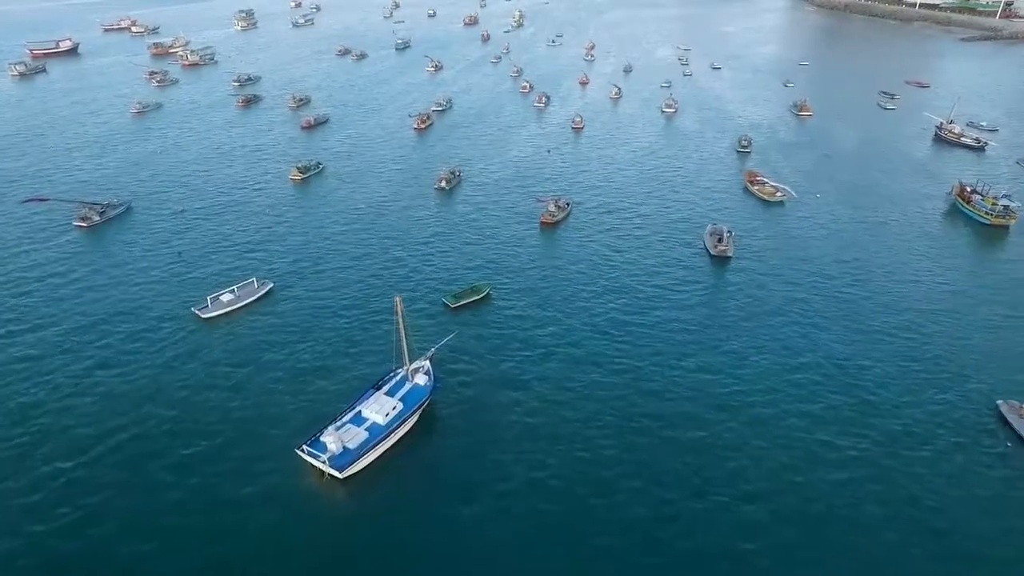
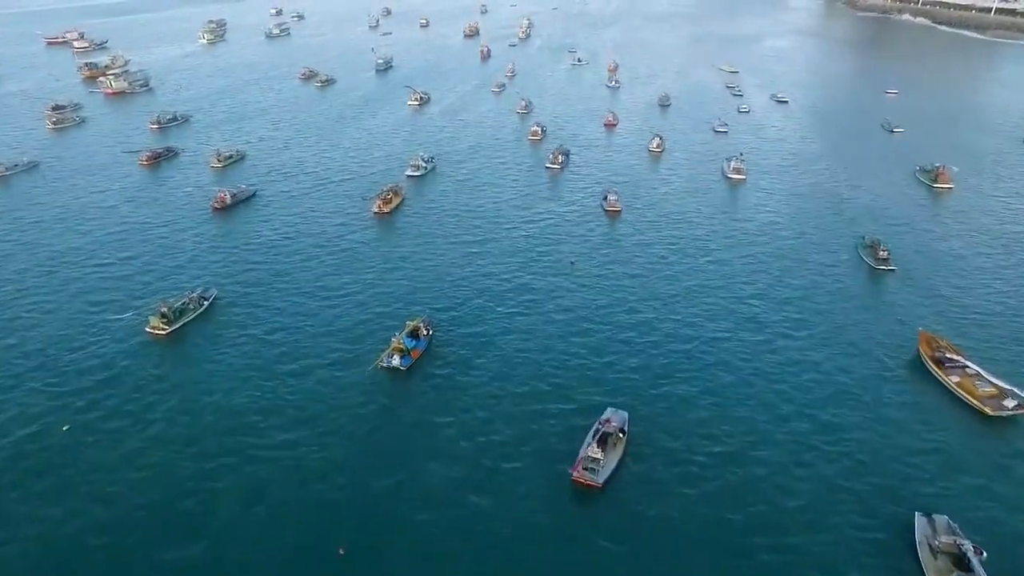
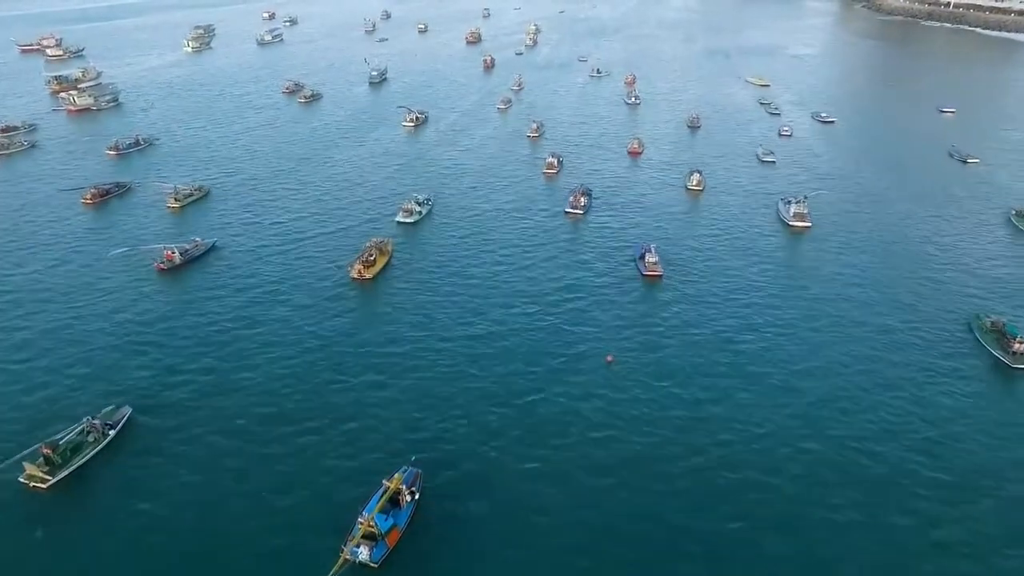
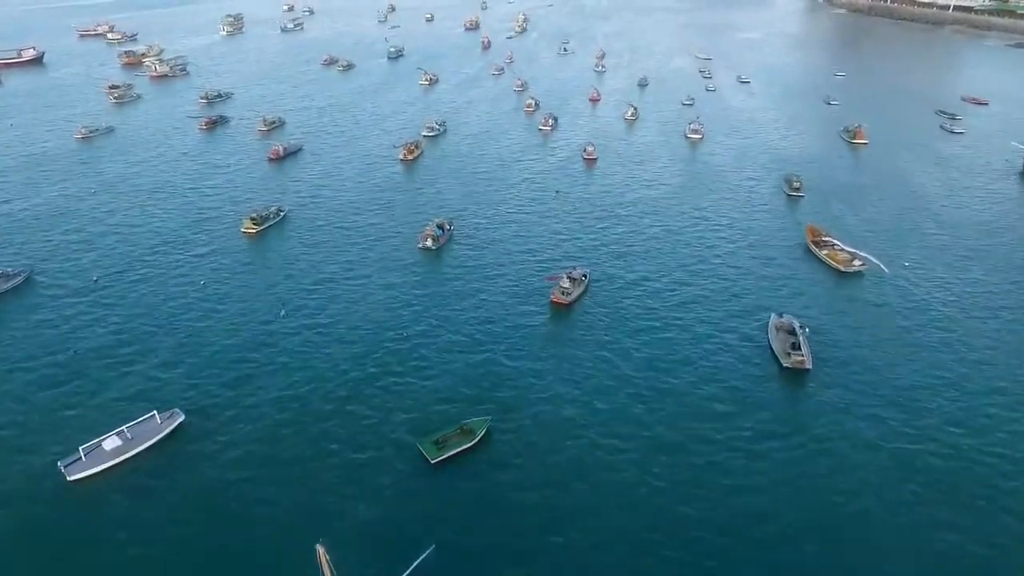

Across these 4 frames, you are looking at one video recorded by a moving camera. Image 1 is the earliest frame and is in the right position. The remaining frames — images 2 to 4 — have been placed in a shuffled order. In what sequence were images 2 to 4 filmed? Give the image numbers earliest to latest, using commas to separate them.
4, 2, 3
